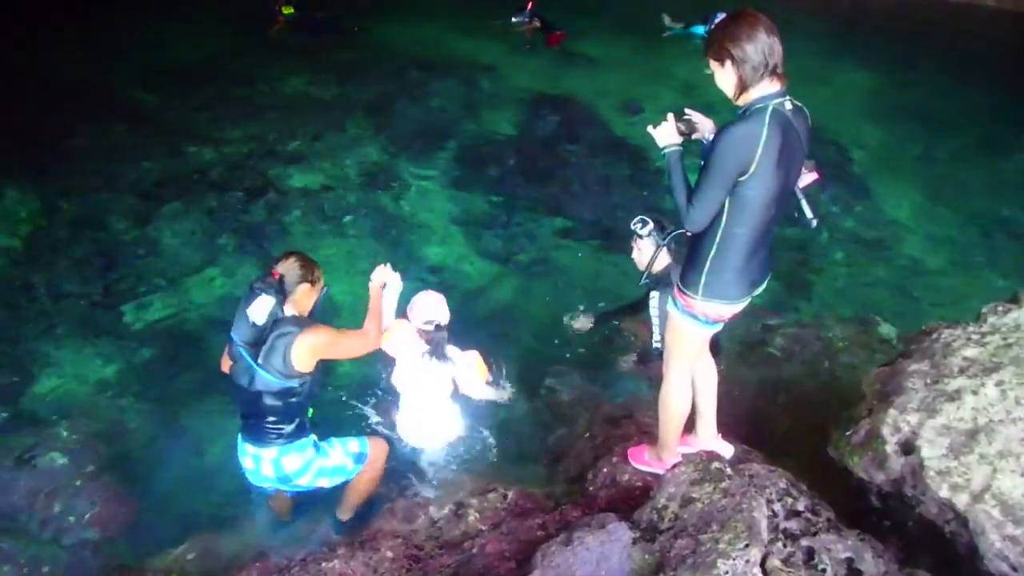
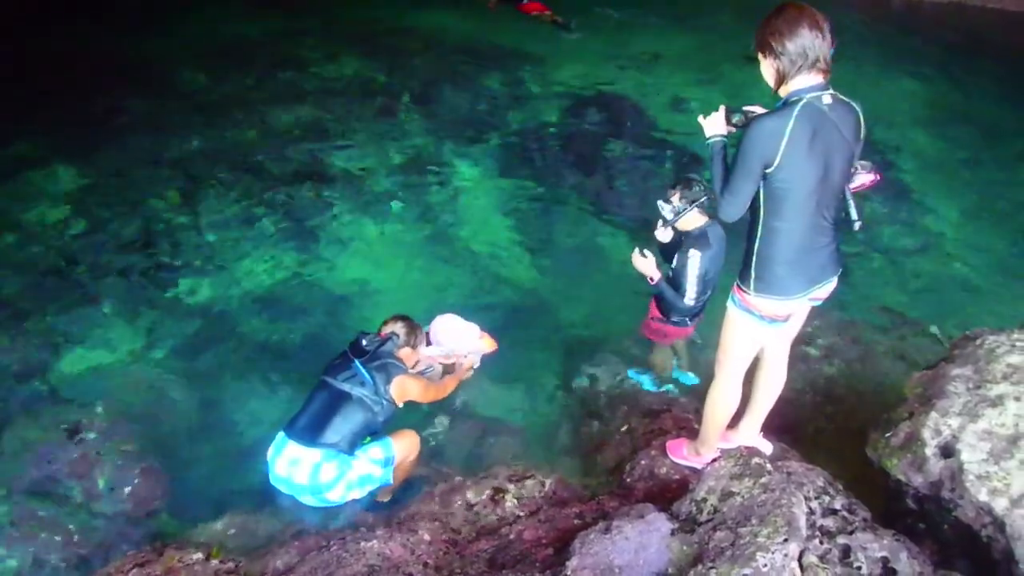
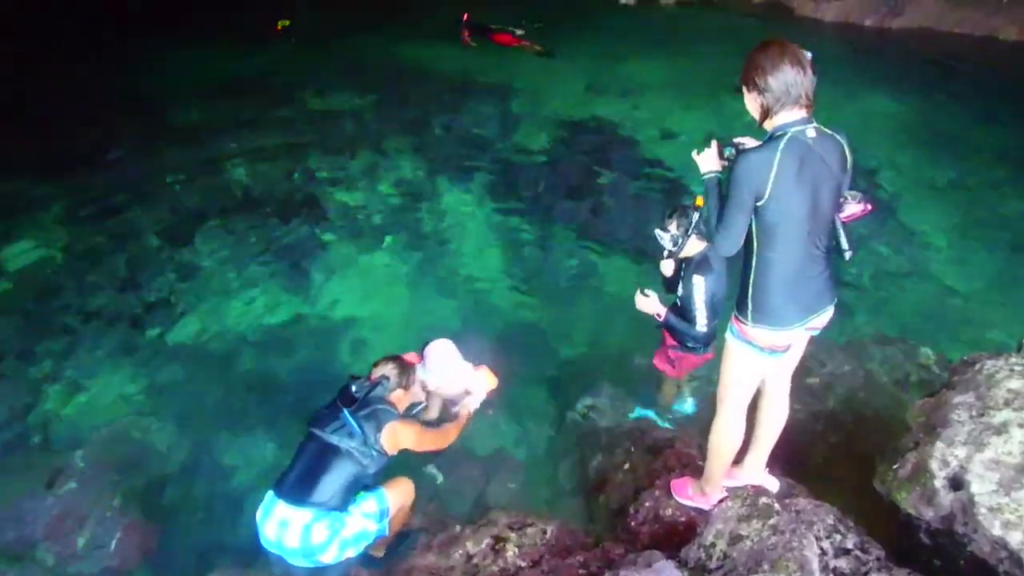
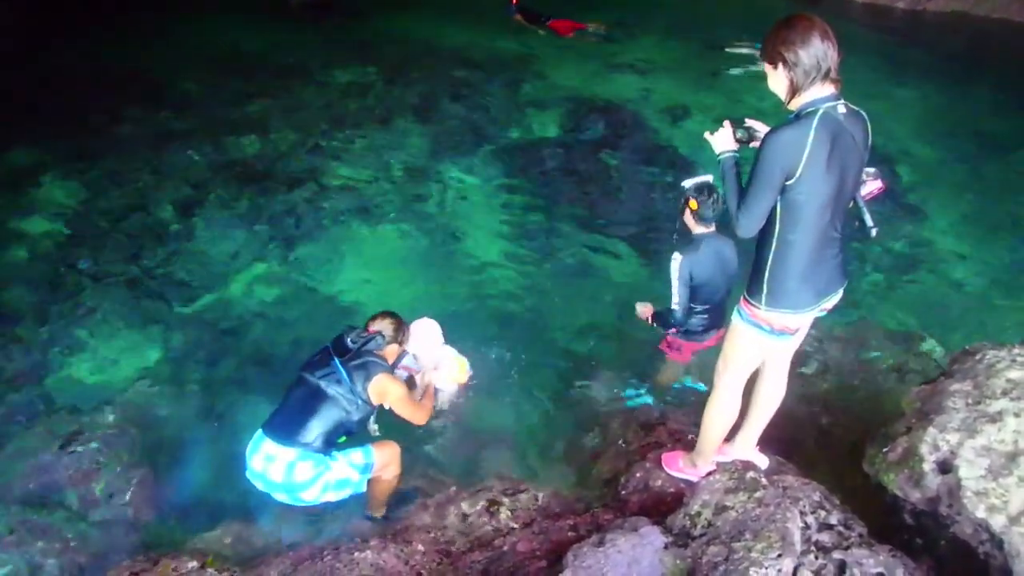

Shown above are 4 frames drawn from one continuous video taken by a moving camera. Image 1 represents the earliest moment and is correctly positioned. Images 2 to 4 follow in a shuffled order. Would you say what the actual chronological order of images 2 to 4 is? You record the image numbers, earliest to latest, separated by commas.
4, 2, 3
